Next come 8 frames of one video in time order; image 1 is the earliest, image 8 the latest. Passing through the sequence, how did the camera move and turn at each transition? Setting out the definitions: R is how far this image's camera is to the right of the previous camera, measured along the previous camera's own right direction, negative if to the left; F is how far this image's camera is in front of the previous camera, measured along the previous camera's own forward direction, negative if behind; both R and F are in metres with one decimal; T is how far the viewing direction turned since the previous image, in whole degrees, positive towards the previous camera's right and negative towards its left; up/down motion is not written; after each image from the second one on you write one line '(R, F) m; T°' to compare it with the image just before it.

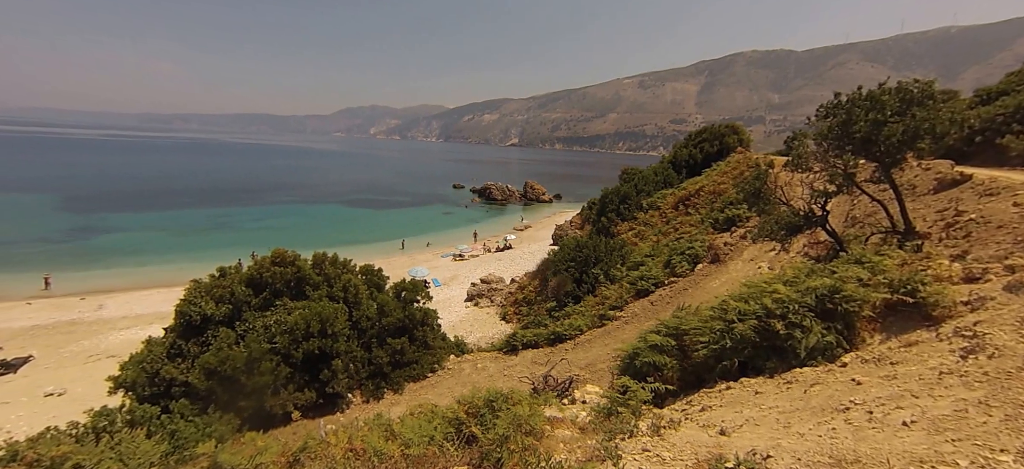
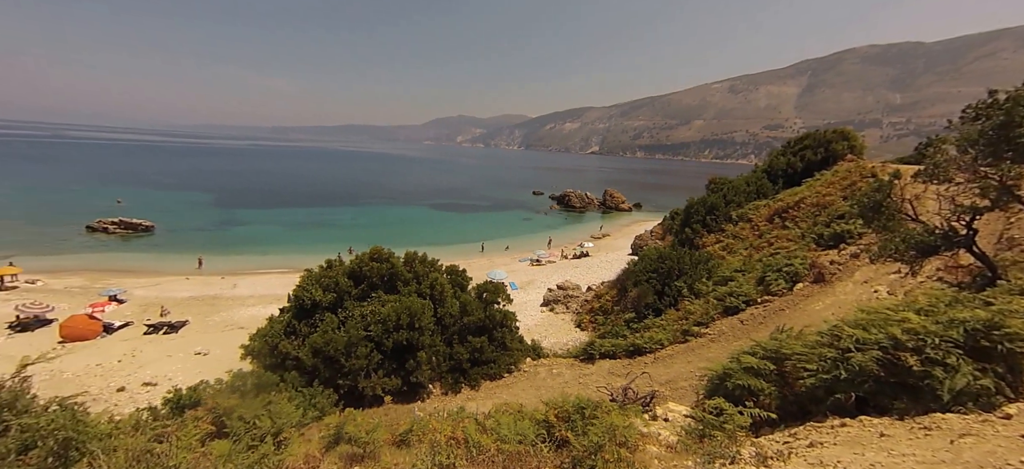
(-0.4, -0.1) m; -10°
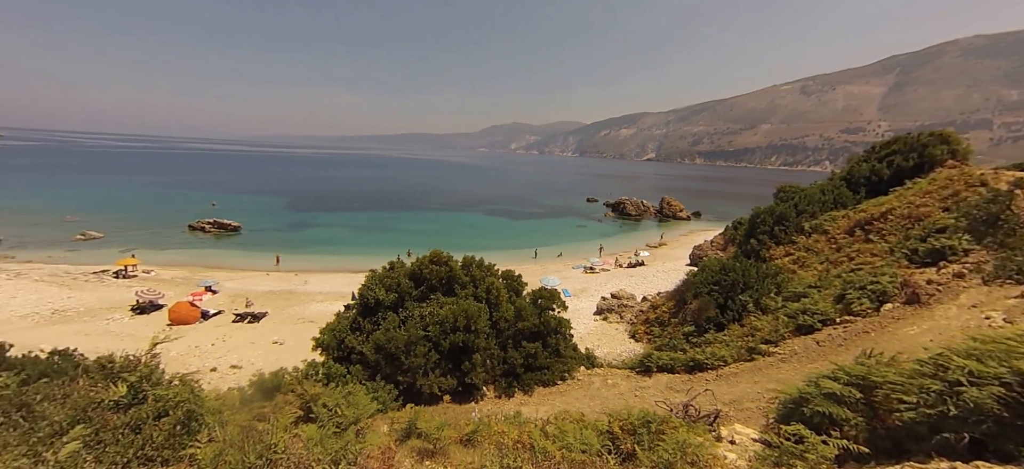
(-0.3, -0.1) m; -7°
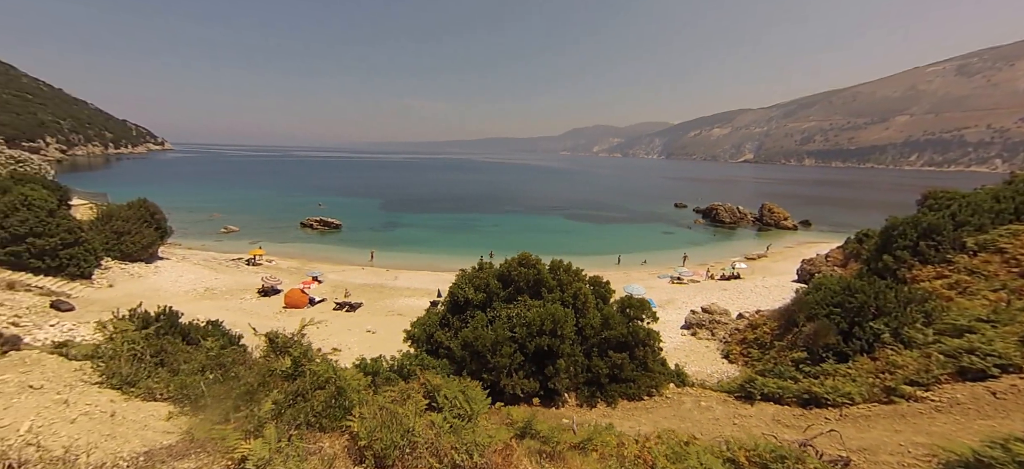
(-0.7, 0.0) m; -10°
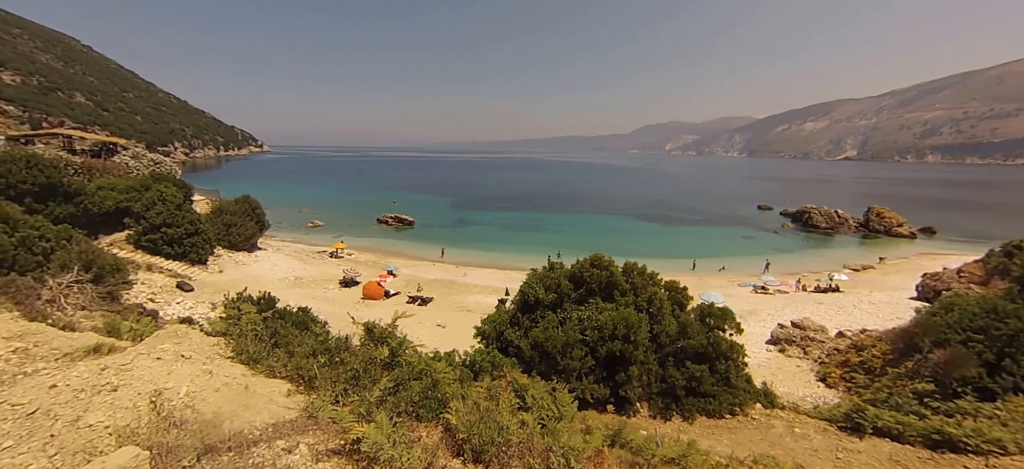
(-0.5, +0.1) m; -9°
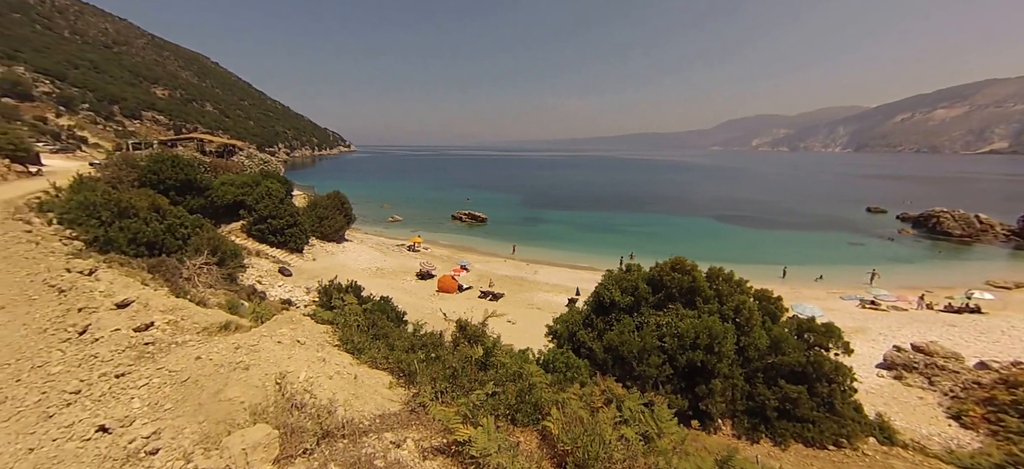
(-0.5, +0.2) m; -10°
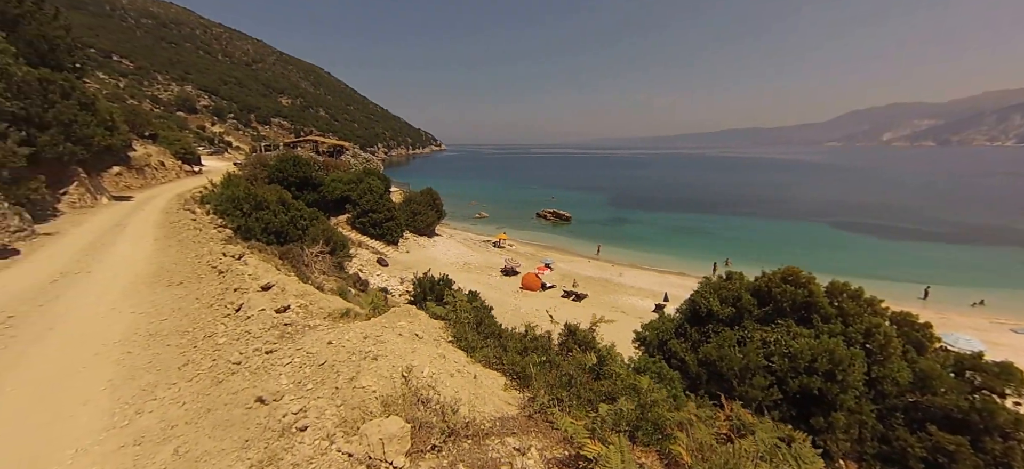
(-0.6, +0.2) m; -11°
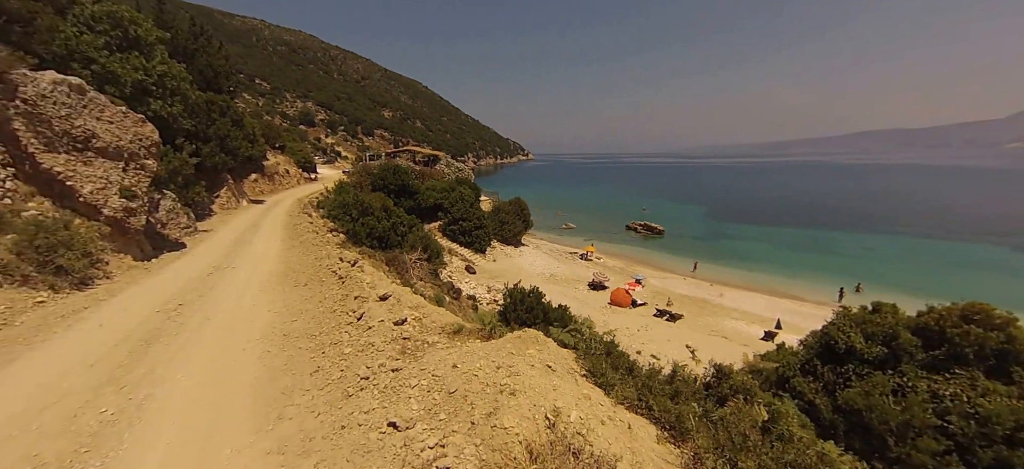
(-1.0, +0.5) m; -11°
